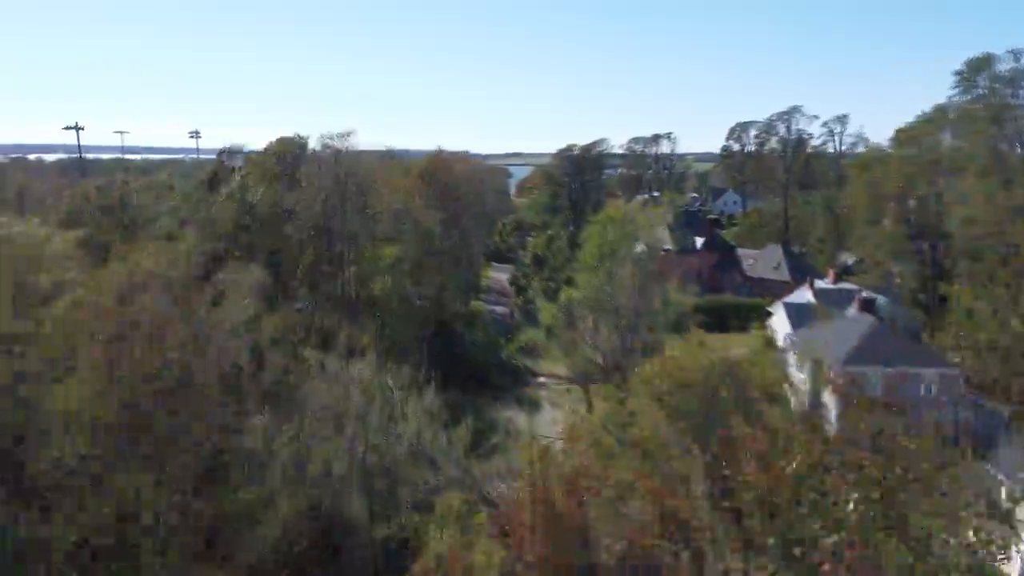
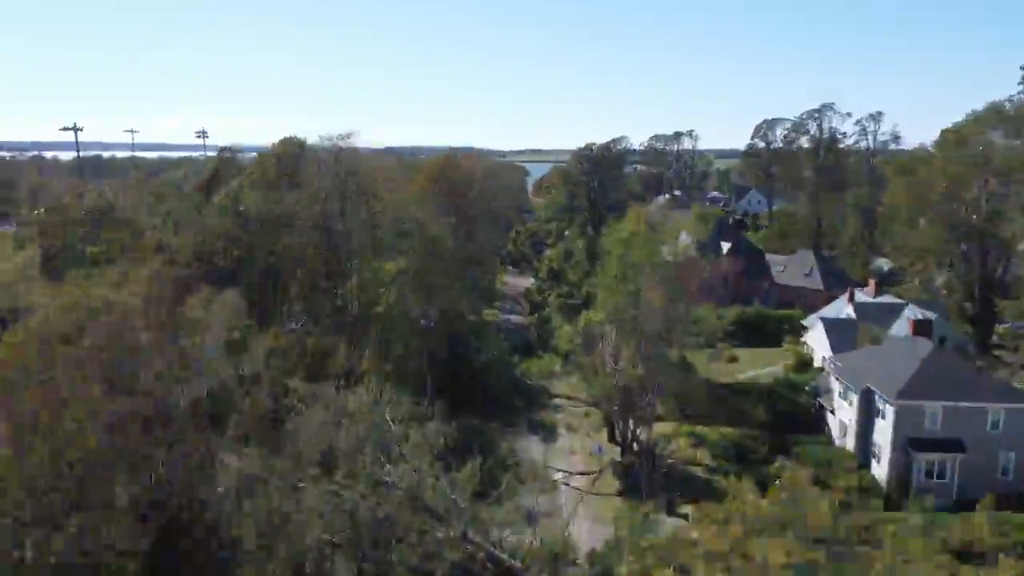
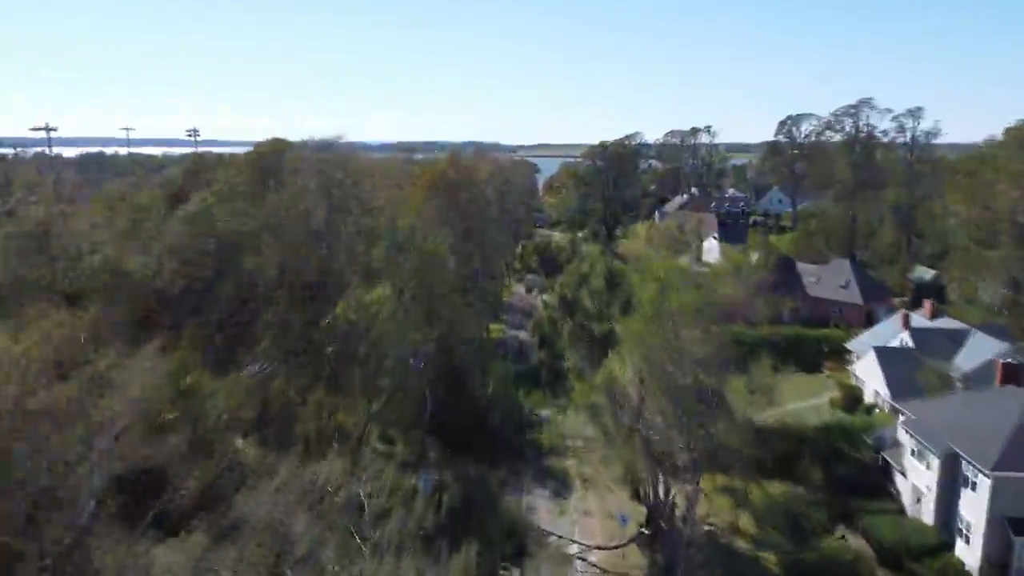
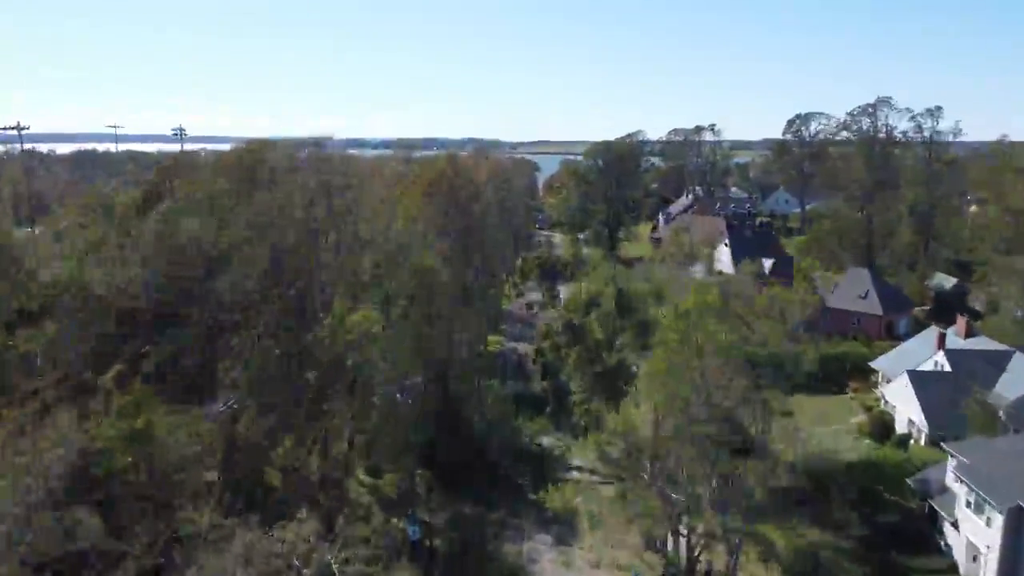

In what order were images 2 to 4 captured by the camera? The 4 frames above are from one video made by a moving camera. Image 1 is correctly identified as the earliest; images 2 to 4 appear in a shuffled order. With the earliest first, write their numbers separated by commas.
2, 3, 4
